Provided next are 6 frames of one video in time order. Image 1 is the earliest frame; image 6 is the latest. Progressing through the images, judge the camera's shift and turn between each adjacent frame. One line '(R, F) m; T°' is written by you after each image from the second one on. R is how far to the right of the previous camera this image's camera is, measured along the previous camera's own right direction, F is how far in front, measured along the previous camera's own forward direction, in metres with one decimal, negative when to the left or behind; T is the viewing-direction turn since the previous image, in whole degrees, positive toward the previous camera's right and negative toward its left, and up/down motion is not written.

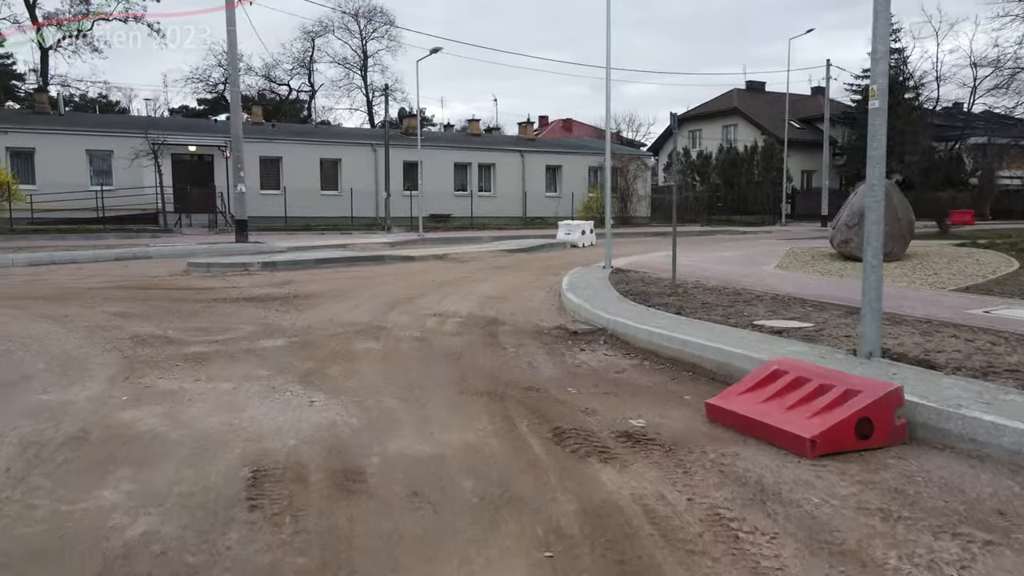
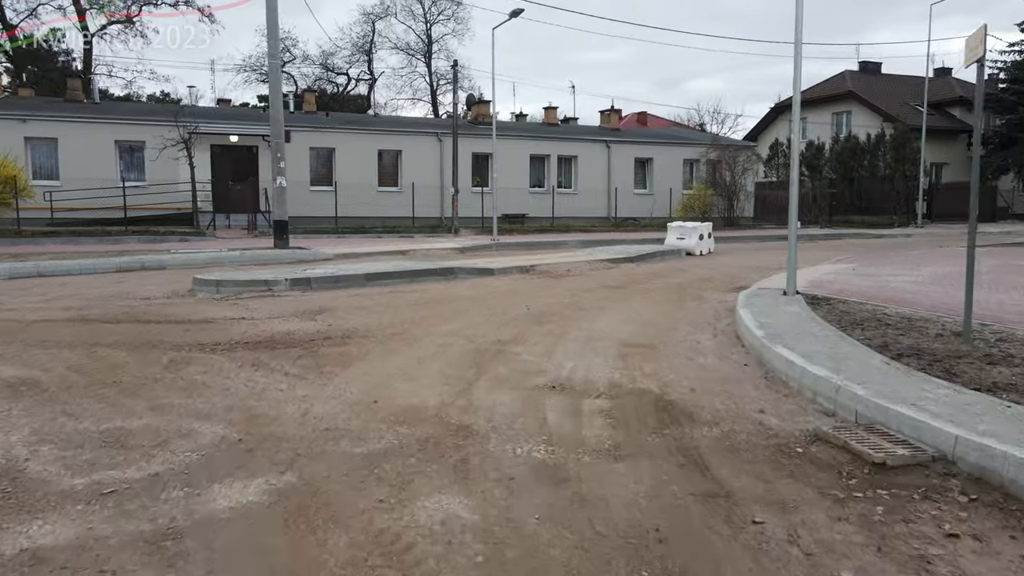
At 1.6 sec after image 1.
(-1.0, +4.6) m; -5°
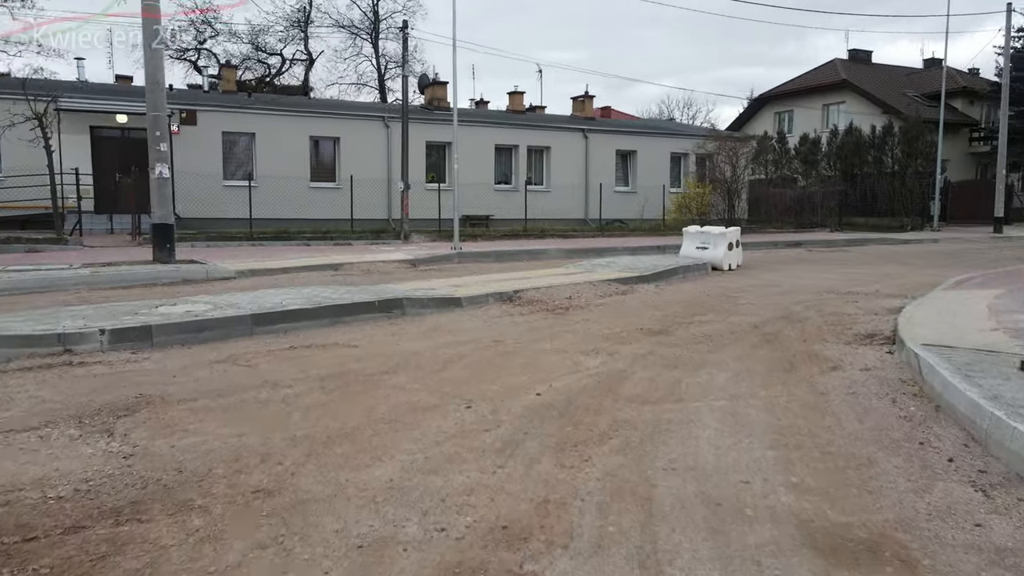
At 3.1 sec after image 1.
(-0.3, +4.9) m; +4°
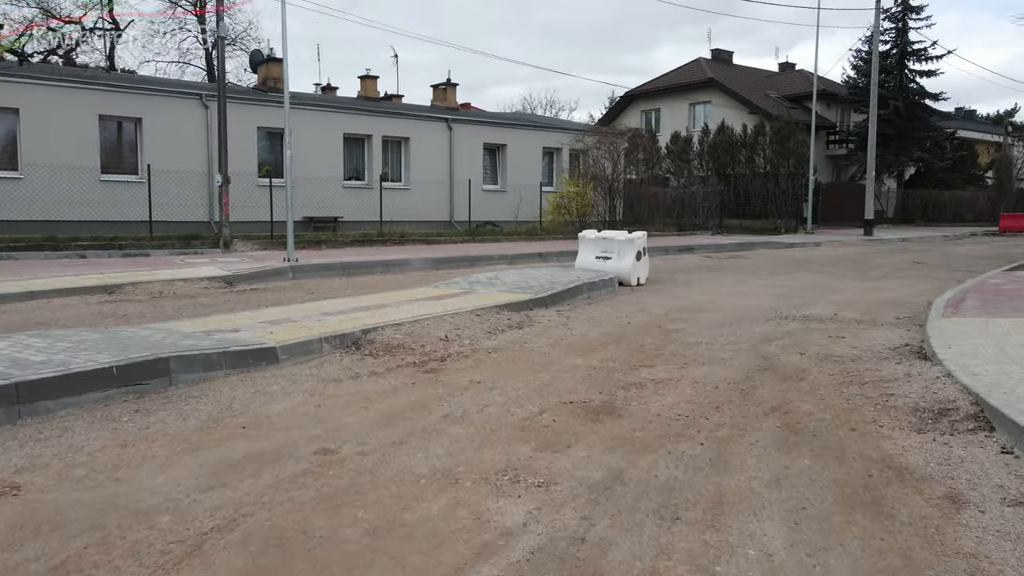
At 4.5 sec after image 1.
(+0.1, +3.4) m; +11°
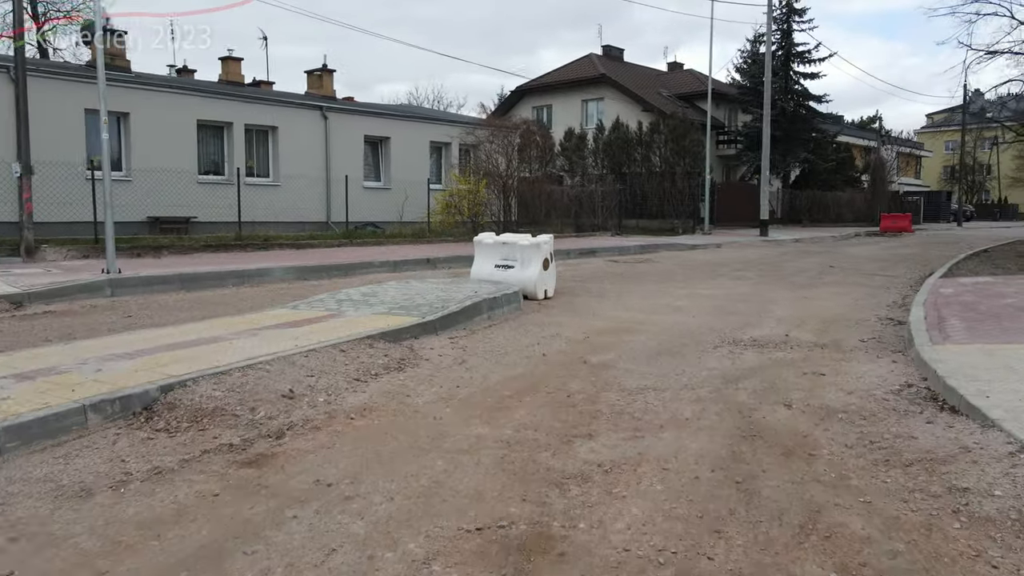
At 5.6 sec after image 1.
(+0.1, +2.1) m; +9°
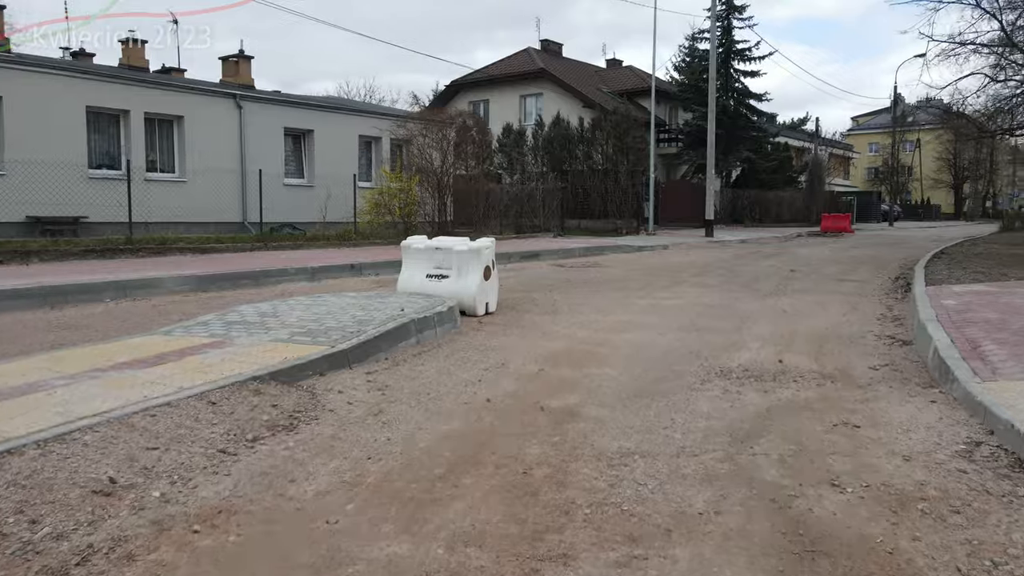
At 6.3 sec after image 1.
(0.0, +1.5) m; +5°
